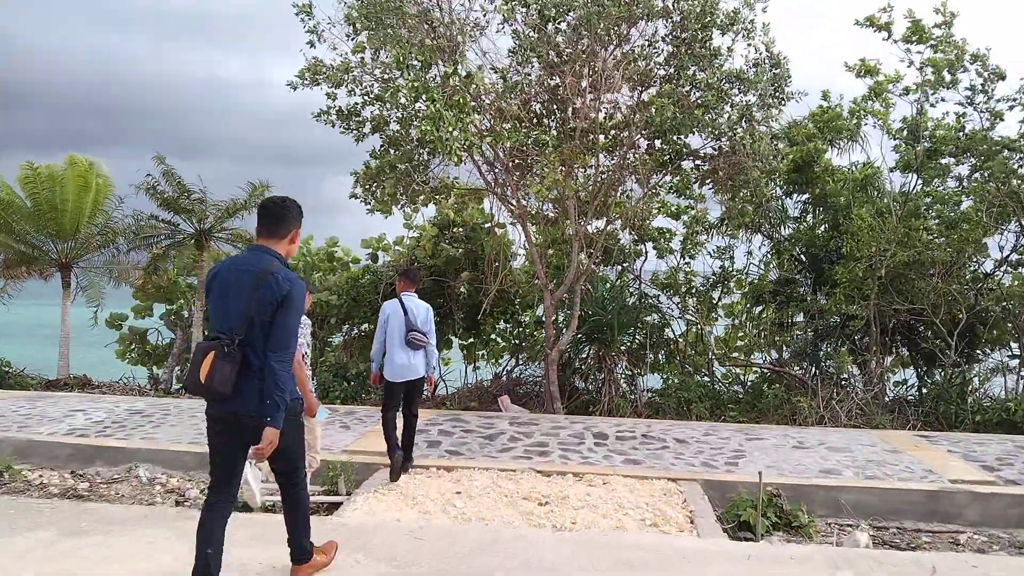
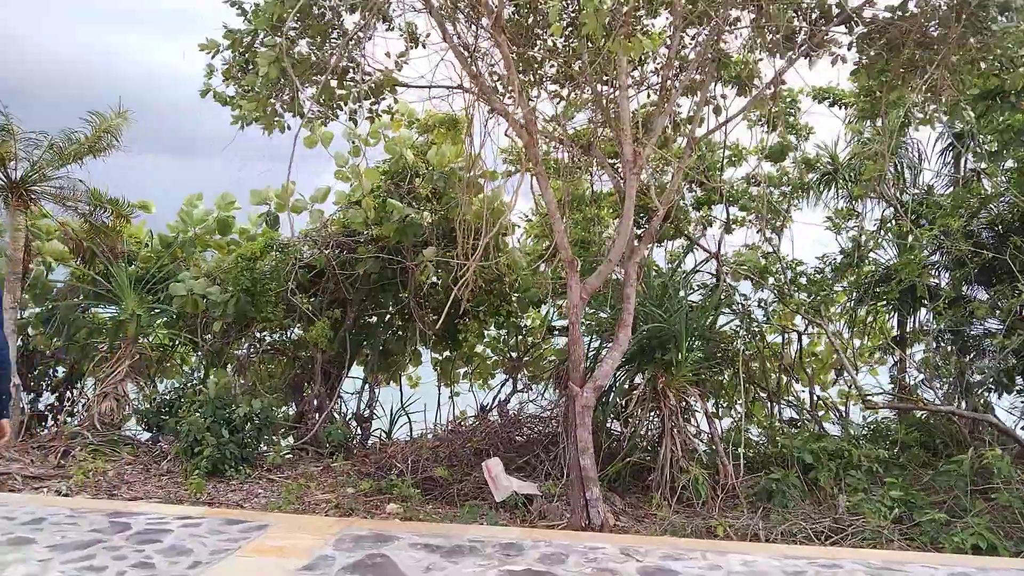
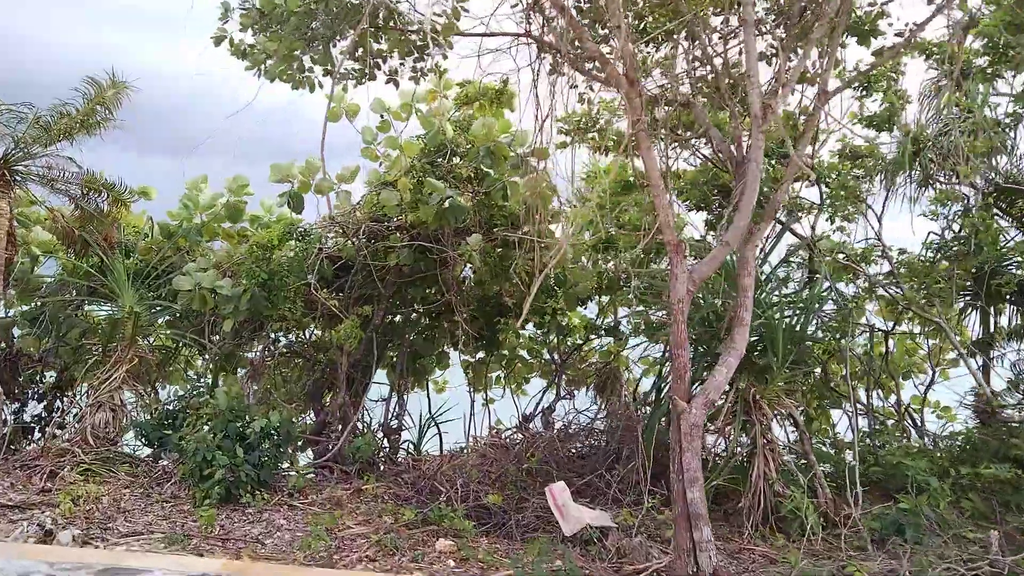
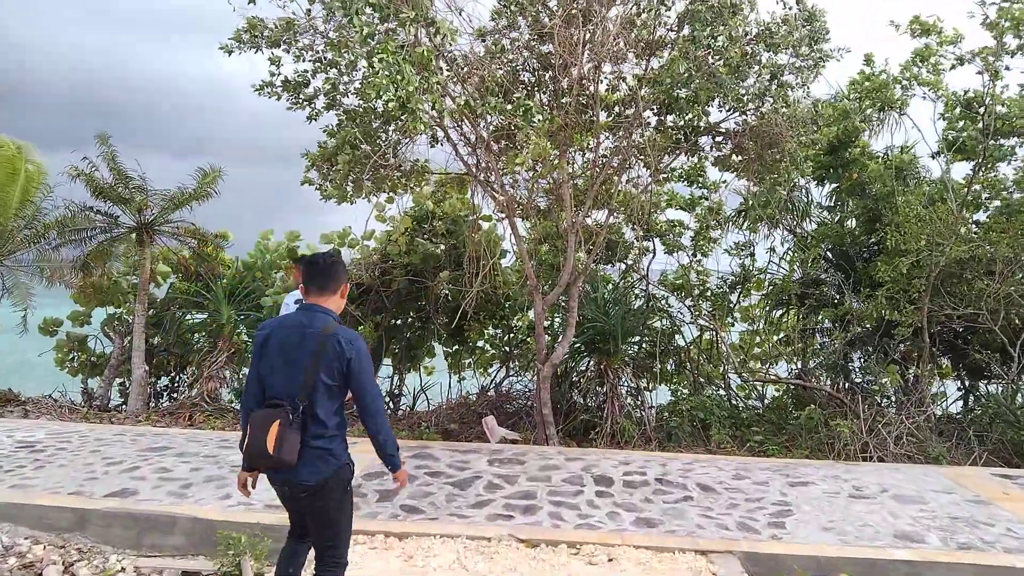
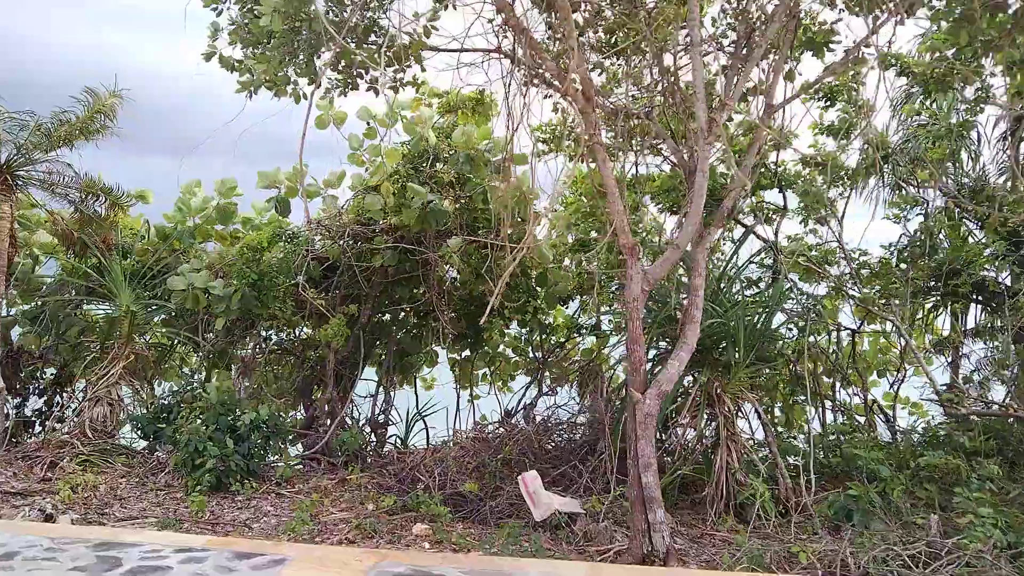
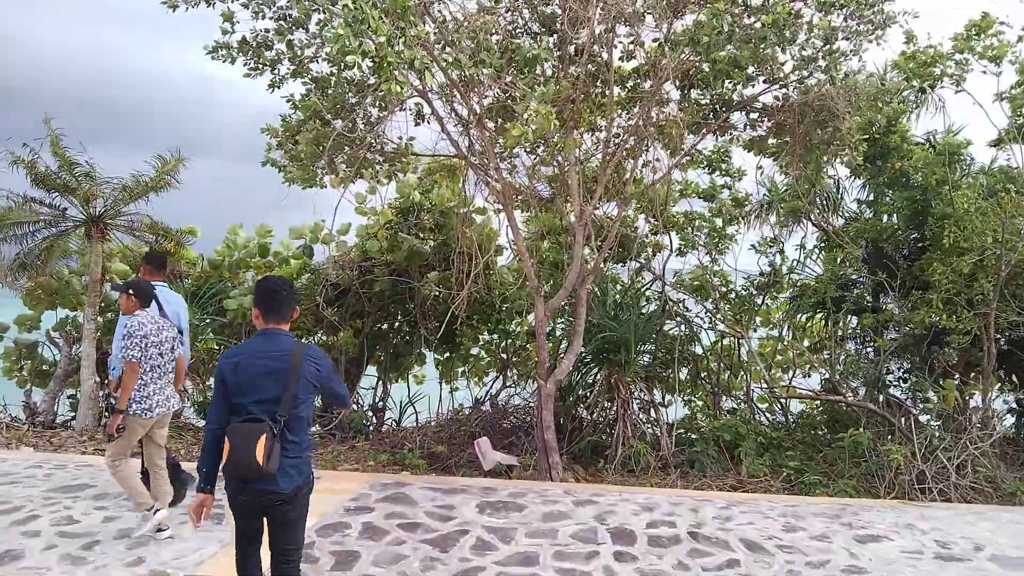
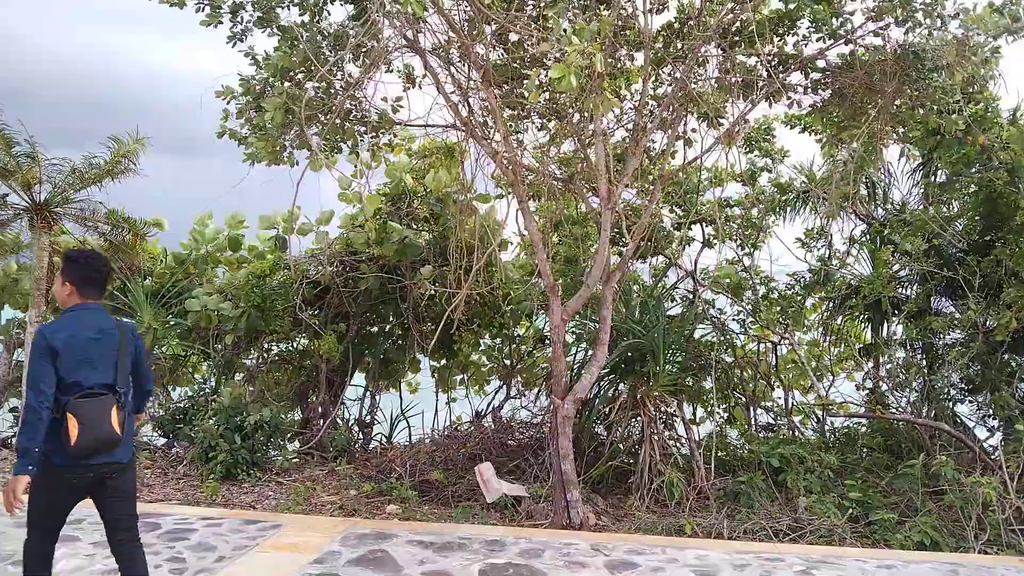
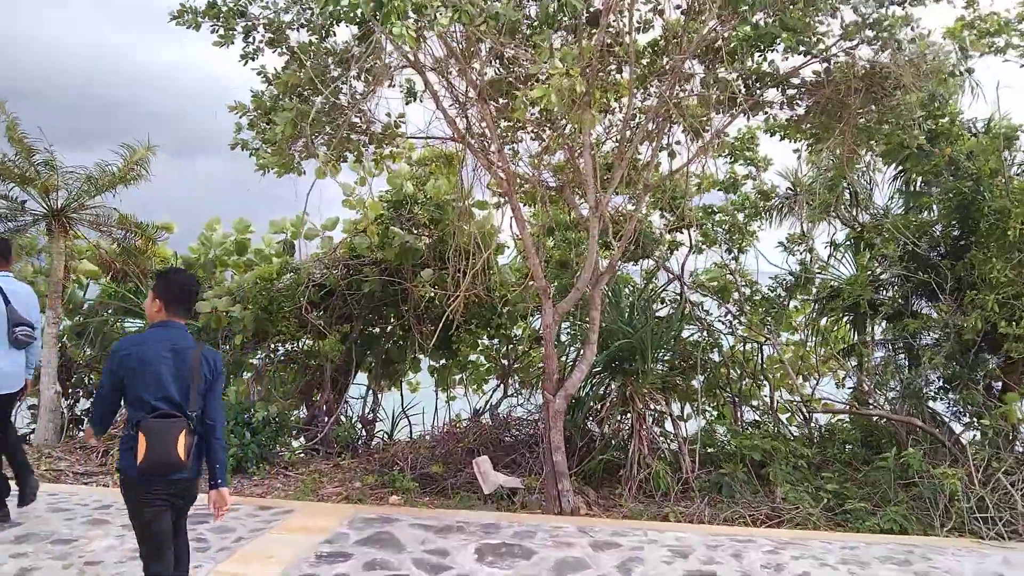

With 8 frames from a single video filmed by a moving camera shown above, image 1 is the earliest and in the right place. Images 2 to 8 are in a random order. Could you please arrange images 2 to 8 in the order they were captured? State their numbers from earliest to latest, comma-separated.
4, 6, 8, 7, 2, 5, 3
